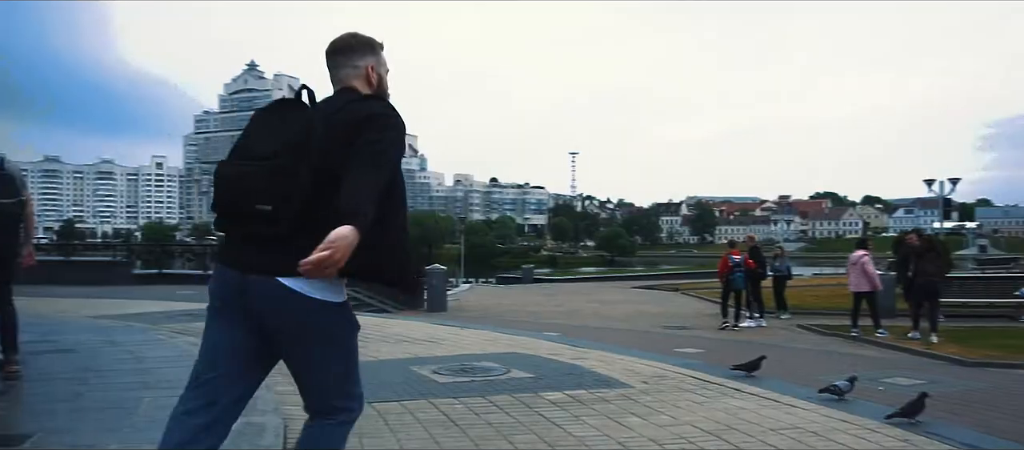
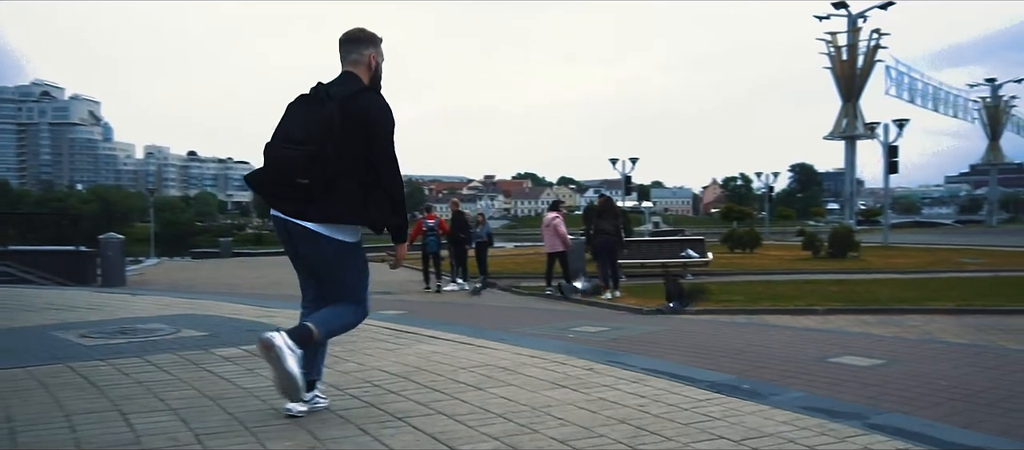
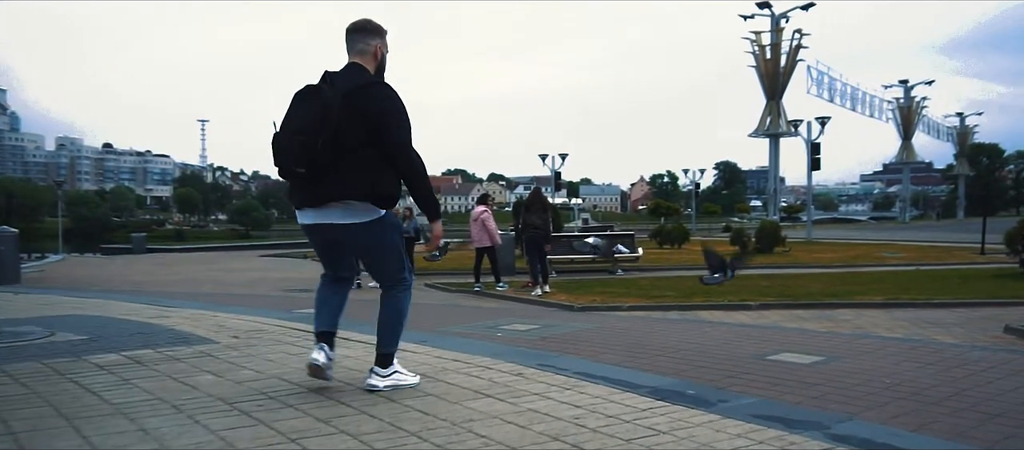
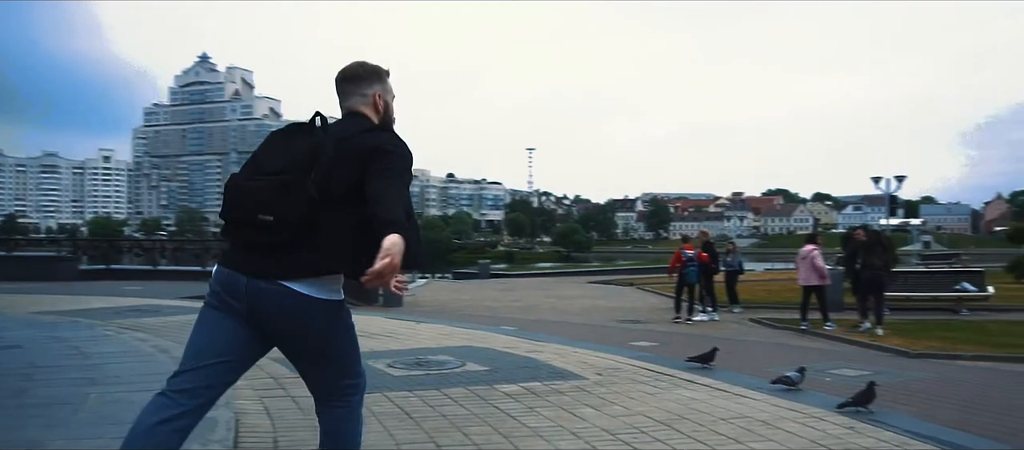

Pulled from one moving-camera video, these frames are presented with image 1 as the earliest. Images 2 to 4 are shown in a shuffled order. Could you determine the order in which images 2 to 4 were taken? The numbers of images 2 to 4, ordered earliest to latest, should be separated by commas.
4, 2, 3
